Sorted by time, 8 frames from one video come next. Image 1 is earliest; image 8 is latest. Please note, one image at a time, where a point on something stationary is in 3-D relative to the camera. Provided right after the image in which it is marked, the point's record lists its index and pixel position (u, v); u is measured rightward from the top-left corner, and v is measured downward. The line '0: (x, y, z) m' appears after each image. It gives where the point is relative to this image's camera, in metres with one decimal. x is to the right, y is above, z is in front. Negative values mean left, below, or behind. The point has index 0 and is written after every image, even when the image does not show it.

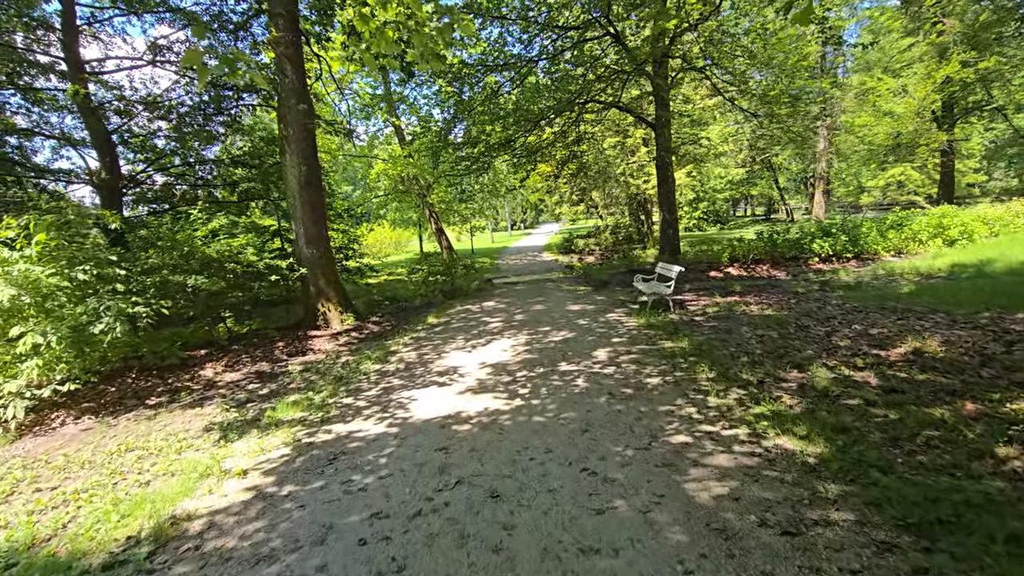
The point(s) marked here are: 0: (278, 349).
0: (-3.8, -1.0, +8.3) m
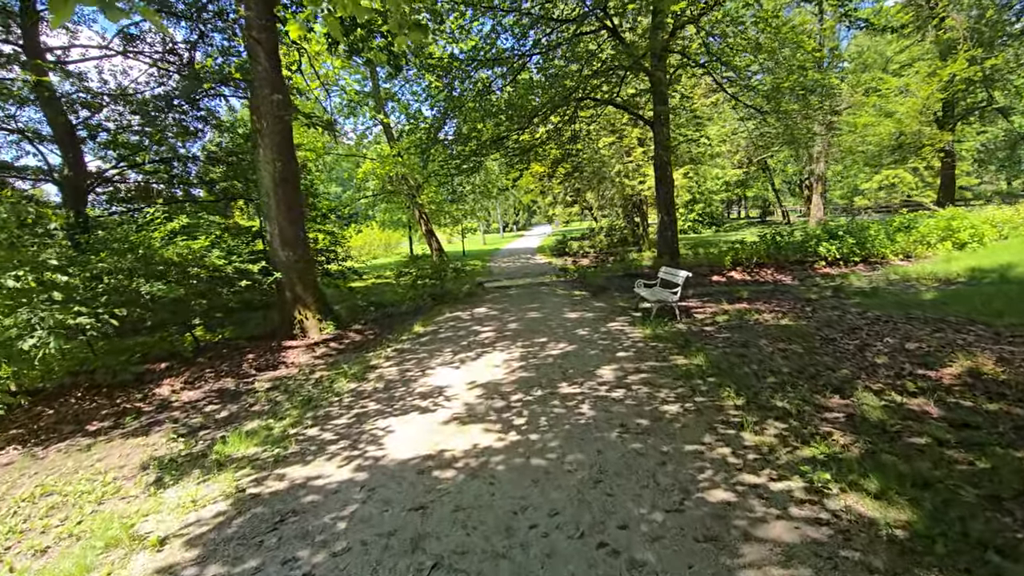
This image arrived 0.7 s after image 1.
0: (-3.9, -1.1, +7.5) m
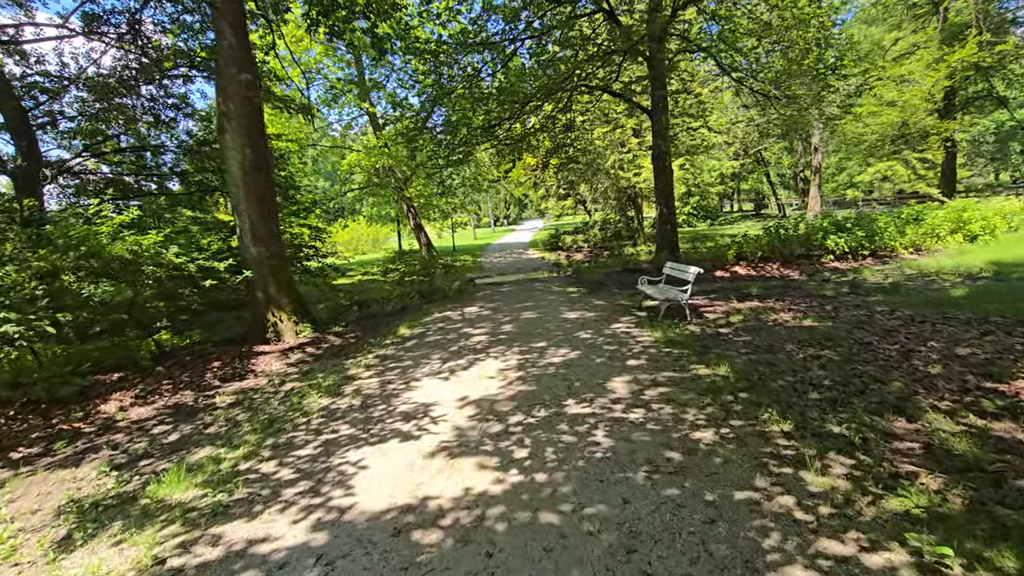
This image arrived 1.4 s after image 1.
0: (-3.9, -1.1, +6.7) m
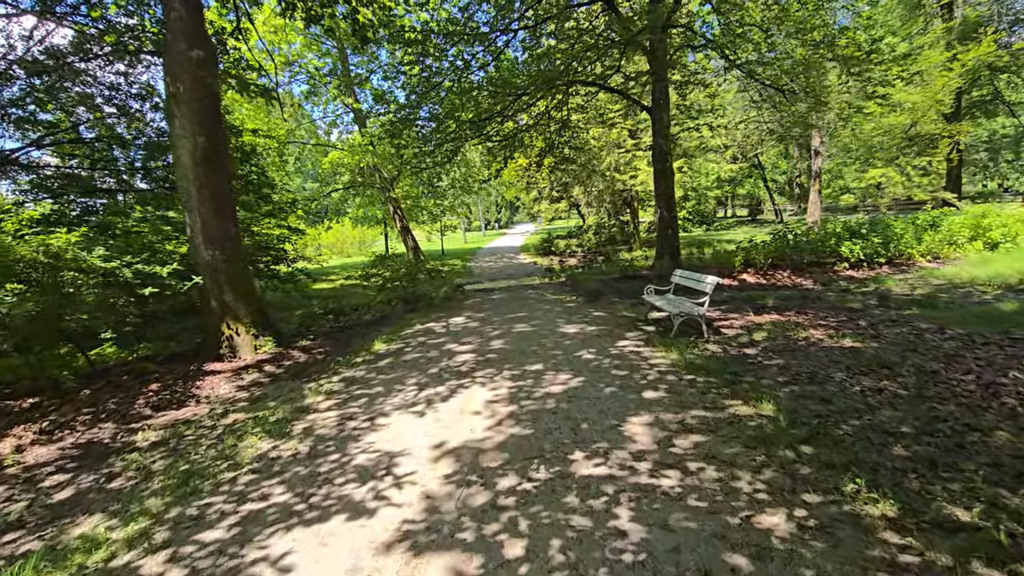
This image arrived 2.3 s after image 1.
0: (-4.1, -1.2, +5.7) m
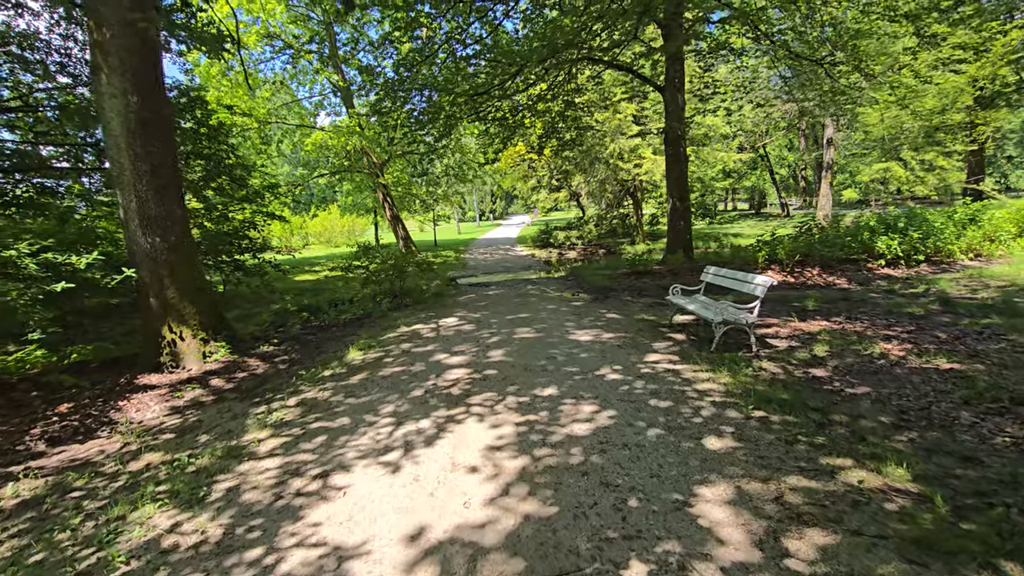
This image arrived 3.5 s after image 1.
0: (-4.0, -1.2, +4.4) m
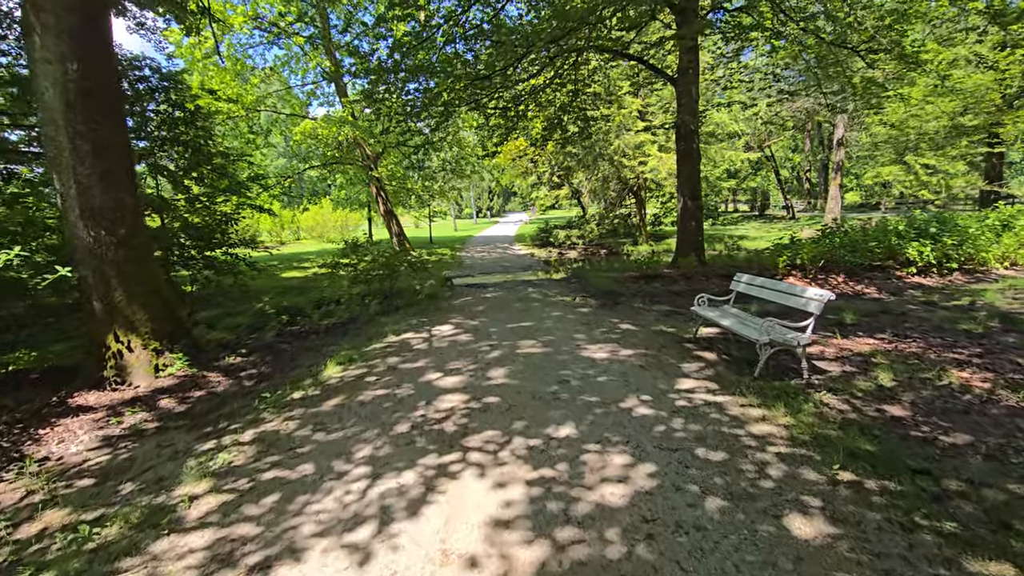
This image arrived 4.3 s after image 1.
0: (-4.0, -1.2, +3.6) m
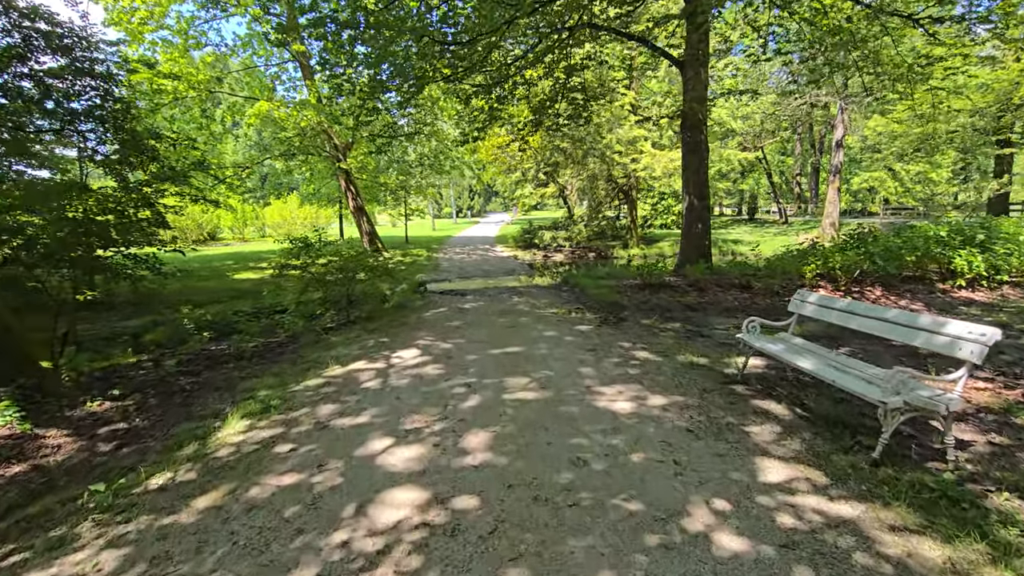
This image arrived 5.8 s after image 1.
0: (-4.0, -1.3, +1.9) m
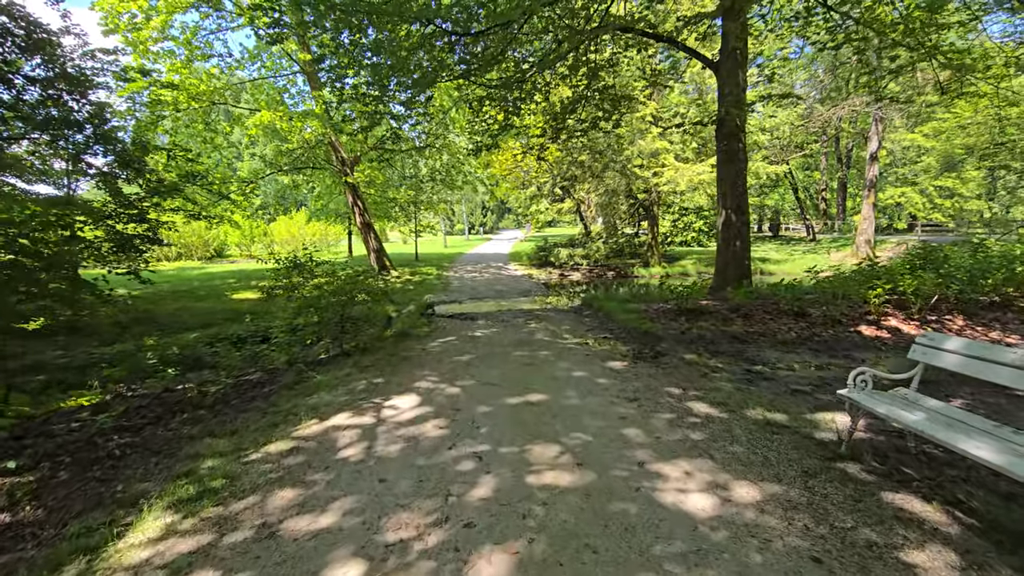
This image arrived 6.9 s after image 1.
0: (-3.9, -1.4, +0.8) m
